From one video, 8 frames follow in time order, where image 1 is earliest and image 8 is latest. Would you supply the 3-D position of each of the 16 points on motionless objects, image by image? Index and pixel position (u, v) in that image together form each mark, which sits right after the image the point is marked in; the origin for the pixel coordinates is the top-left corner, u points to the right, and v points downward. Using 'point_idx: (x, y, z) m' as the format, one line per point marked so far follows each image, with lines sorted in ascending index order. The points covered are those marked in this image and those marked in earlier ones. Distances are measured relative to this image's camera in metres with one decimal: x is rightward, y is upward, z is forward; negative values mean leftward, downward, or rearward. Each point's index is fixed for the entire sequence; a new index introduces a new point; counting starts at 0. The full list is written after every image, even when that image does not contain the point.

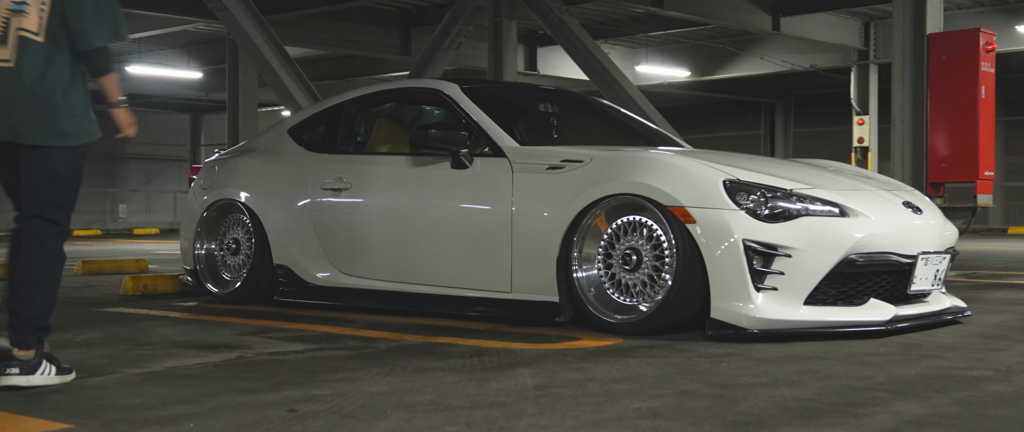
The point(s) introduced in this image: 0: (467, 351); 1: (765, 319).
0: (-0.2, -0.5, +4.1) m
1: (+1.1, -0.4, +4.4) m
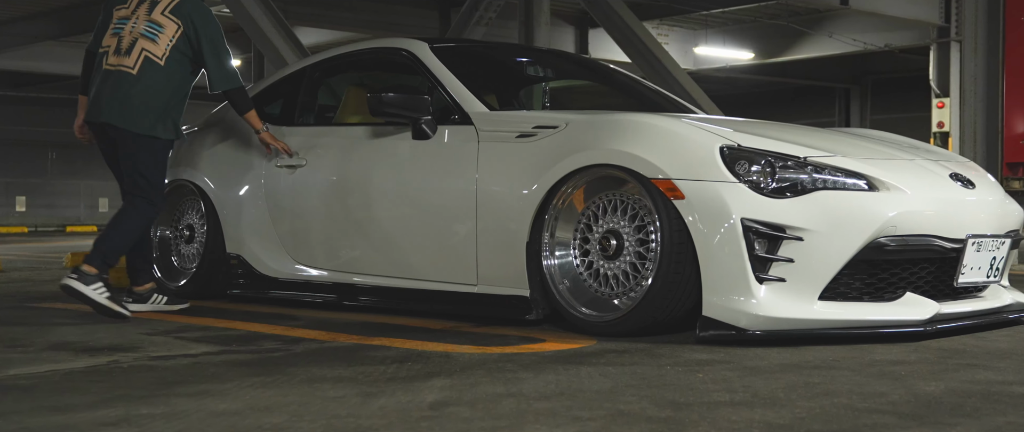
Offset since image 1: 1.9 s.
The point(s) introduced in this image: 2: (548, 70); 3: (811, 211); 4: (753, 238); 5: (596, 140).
0: (-0.4, -0.5, +3.3) m
1: (+0.9, -0.4, +3.6) m
2: (+0.2, +0.8, +5.4) m
3: (+1.0, 0.0, +3.6) m
4: (+0.8, -0.1, +3.6) m
5: (+0.3, +0.3, +3.9) m
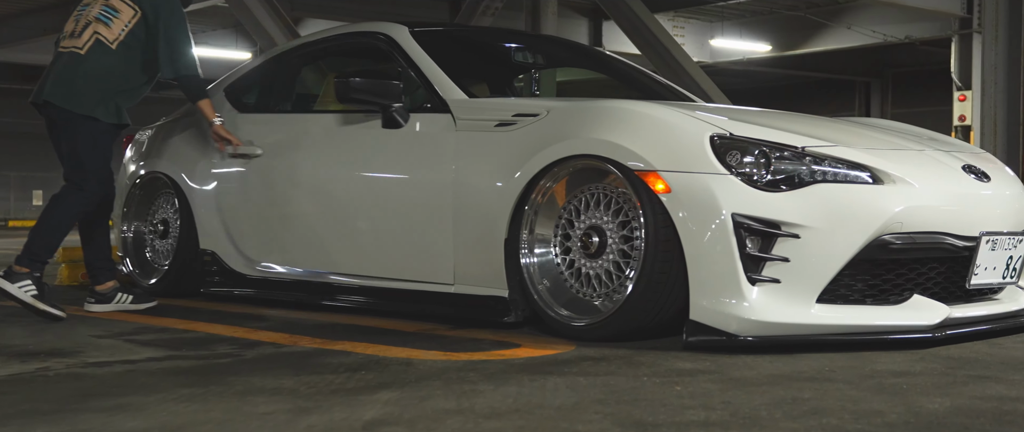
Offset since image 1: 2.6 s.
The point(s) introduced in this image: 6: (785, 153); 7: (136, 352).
0: (-0.5, -0.4, +3.1) m
1: (+0.8, -0.3, +3.3) m
2: (+0.1, +0.8, +5.1) m
3: (+0.9, 0.0, +3.3) m
4: (+0.7, -0.1, +3.3) m
5: (+0.2, +0.3, +3.6) m
6: (+0.9, +0.2, +3.4) m
7: (-1.2, -0.4, +3.3) m
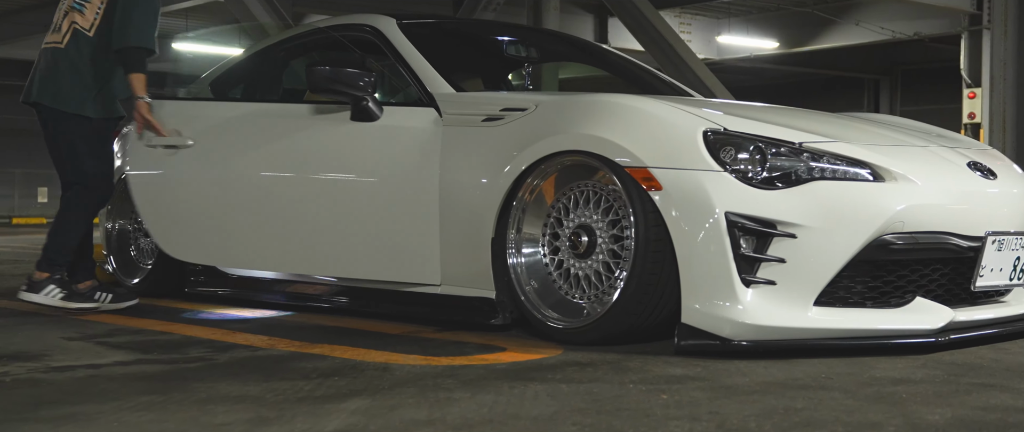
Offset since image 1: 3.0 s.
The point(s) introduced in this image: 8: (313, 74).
0: (-0.5, -0.4, +2.9) m
1: (+0.8, -0.3, +3.1) m
2: (+0.1, +0.8, +4.9) m
3: (+0.9, 0.0, +3.1) m
4: (+0.7, -0.1, +3.1) m
5: (+0.2, +0.3, +3.5) m
6: (+0.9, +0.2, +3.2) m
7: (-1.3, -0.4, +3.2) m
8: (-0.7, +0.6, +3.8) m
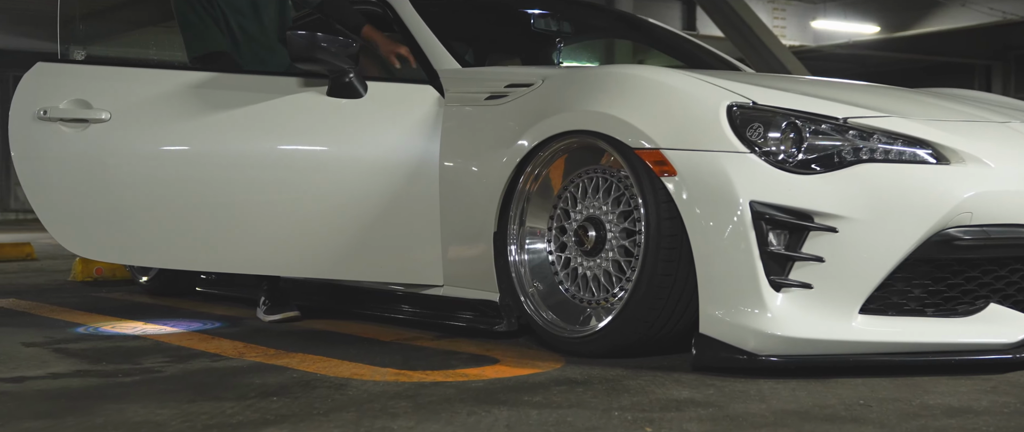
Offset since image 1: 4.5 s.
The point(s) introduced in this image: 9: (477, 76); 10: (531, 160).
0: (-0.6, -0.4, +2.5) m
1: (+0.7, -0.3, +2.6) m
2: (+0.2, +0.8, +4.5) m
3: (+0.9, +0.1, +2.6) m
4: (+0.7, 0.0, +2.6) m
5: (+0.2, +0.3, +3.0) m
6: (+0.8, +0.2, +2.7) m
7: (-1.3, -0.4, +2.8) m
8: (-0.7, +0.6, +3.4) m
9: (-0.1, +0.5, +3.4) m
10: (+0.1, +0.2, +3.1) m
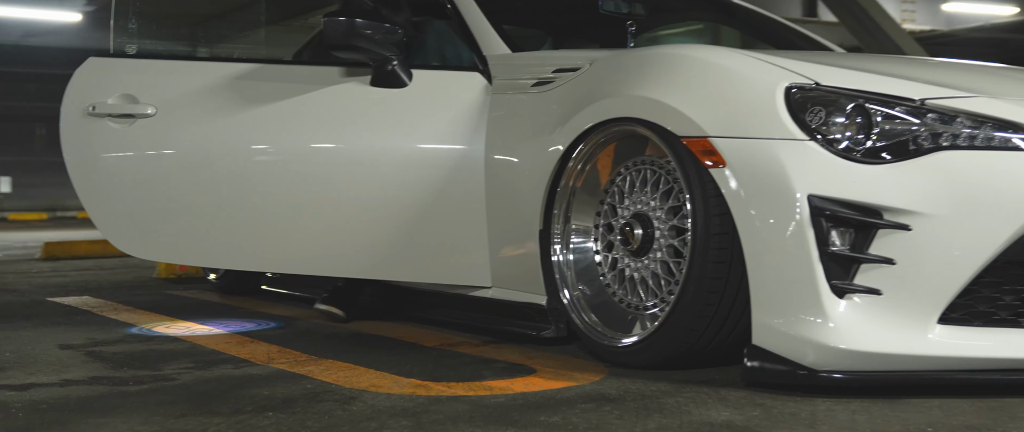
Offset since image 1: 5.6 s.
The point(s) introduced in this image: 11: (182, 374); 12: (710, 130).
0: (-0.5, -0.4, +2.4) m
1: (+0.8, -0.3, +2.3) m
2: (+0.5, +0.9, +4.2) m
3: (+0.9, +0.1, +2.2) m
4: (+0.7, 0.0, +2.3) m
5: (+0.3, +0.4, +2.8) m
6: (+0.9, +0.2, +2.3) m
7: (-1.2, -0.4, +2.7) m
8: (-0.6, +0.6, +3.2) m
9: (0.0, +0.5, +3.2) m
10: (+0.2, +0.2, +2.9) m
11: (-0.9, -0.4, +2.7) m
12: (+0.5, +0.2, +2.5) m
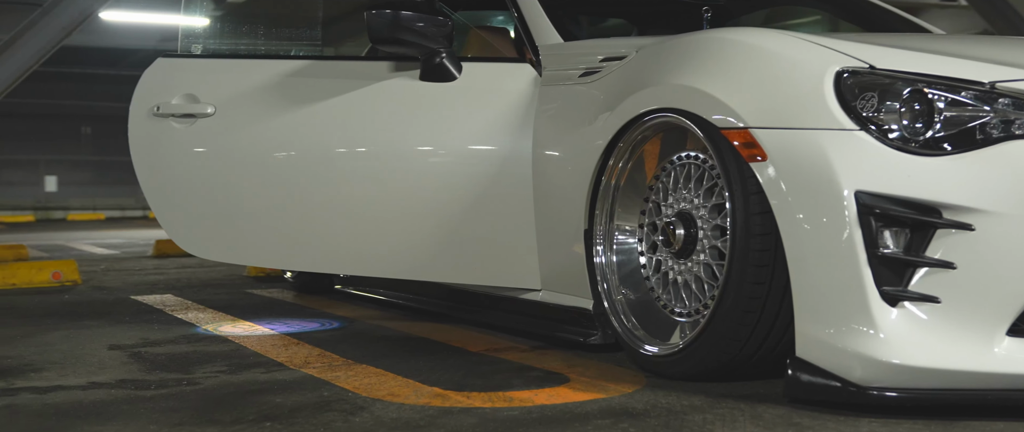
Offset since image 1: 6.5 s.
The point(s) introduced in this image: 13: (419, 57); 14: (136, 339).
0: (-0.5, -0.4, +2.3) m
1: (+0.8, -0.3, +2.0) m
2: (+0.8, +0.9, +4.0) m
3: (+0.9, +0.1, +2.0) m
4: (+0.7, 0.0, +2.0) m
5: (+0.4, +0.4, +2.6) m
6: (+0.9, +0.3, +2.1) m
7: (-1.1, -0.4, +2.7) m
8: (-0.4, +0.6, +3.1) m
9: (+0.2, +0.5, +3.0) m
10: (+0.3, +0.2, +2.7) m
11: (-0.8, -0.4, +2.6) m
12: (+0.5, +0.2, +2.3) m
13: (-0.3, +0.5, +3.3) m
14: (-1.2, -0.4, +3.3) m
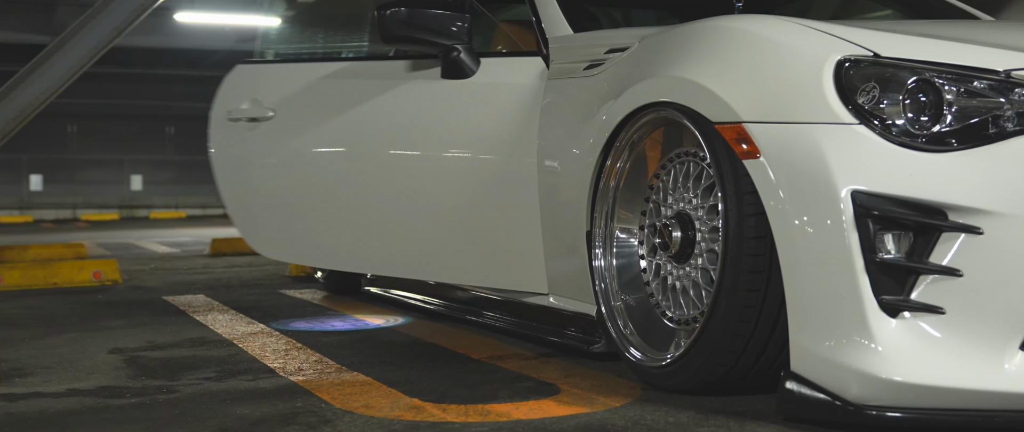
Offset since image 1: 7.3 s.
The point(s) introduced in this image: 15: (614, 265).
0: (-0.5, -0.4, +2.2) m
1: (+0.7, -0.3, +1.8) m
2: (+0.8, +0.9, +3.8) m
3: (+0.8, +0.1, +1.8) m
4: (+0.7, 0.0, +1.9) m
5: (+0.3, +0.4, +2.4) m
6: (+0.8, +0.2, +1.9) m
7: (-1.1, -0.4, +2.7) m
8: (-0.4, +0.6, +3.0) m
9: (+0.2, +0.5, +2.9) m
10: (+0.3, +0.2, +2.5) m
11: (-0.8, -0.4, +2.5) m
12: (+0.5, +0.2, +2.1) m
13: (-0.2, +0.5, +3.1) m
14: (-1.2, -0.4, +3.3) m
15: (+0.3, -0.1, +2.6) m
